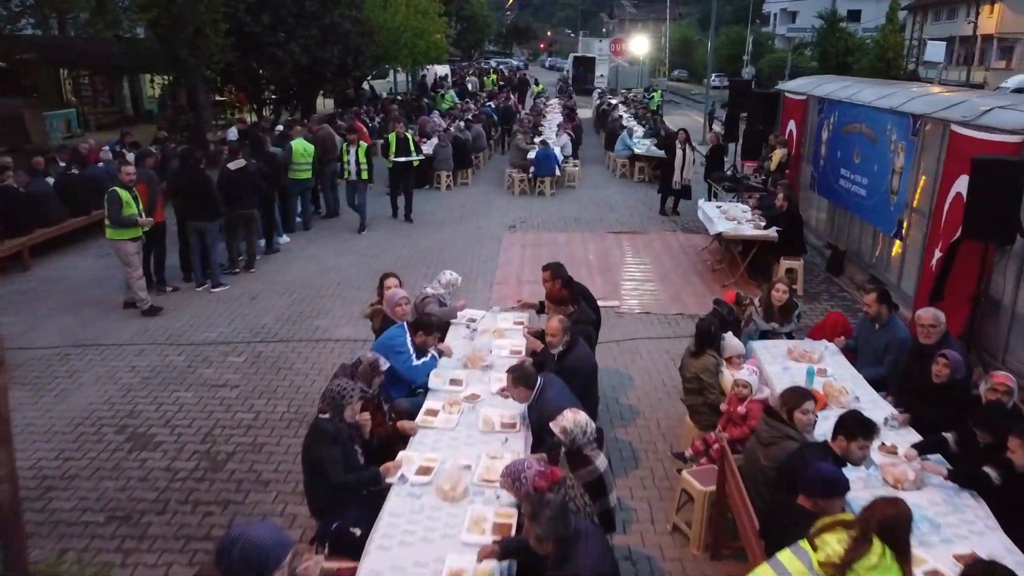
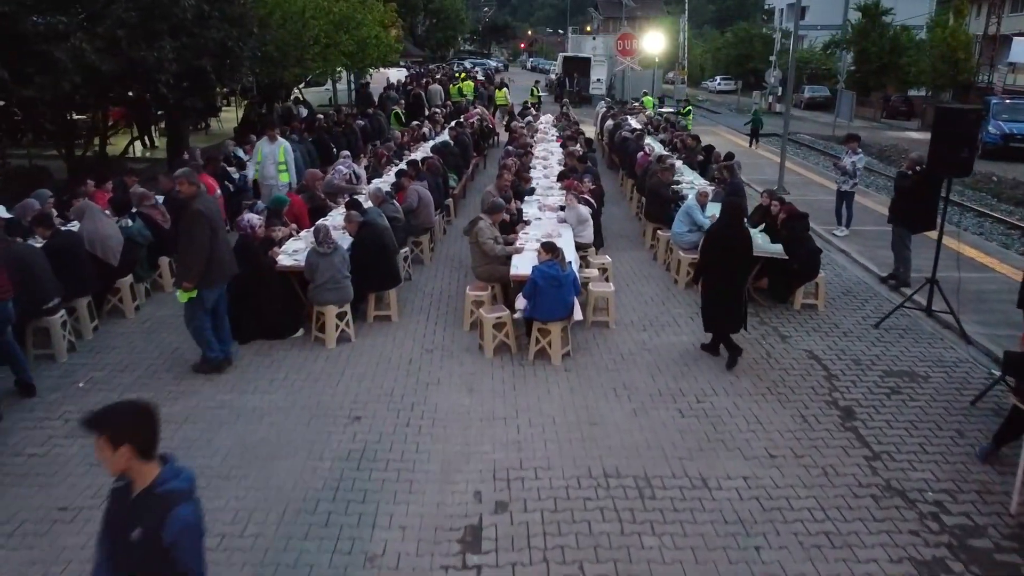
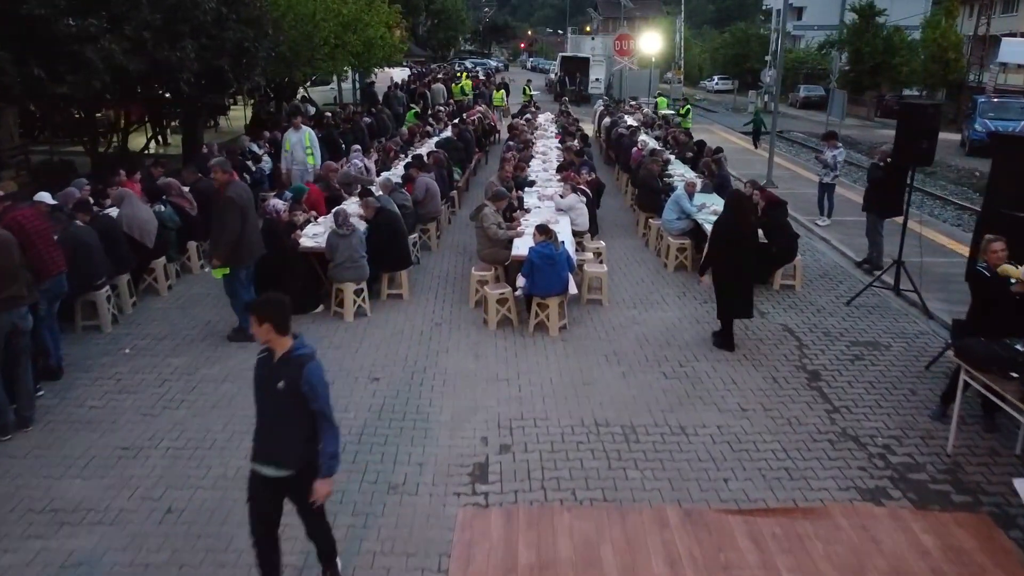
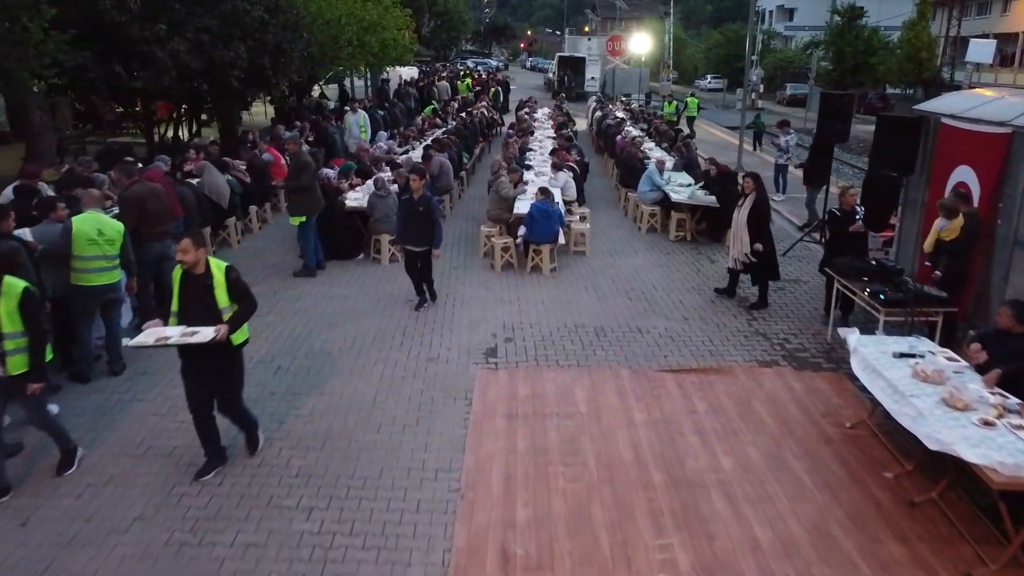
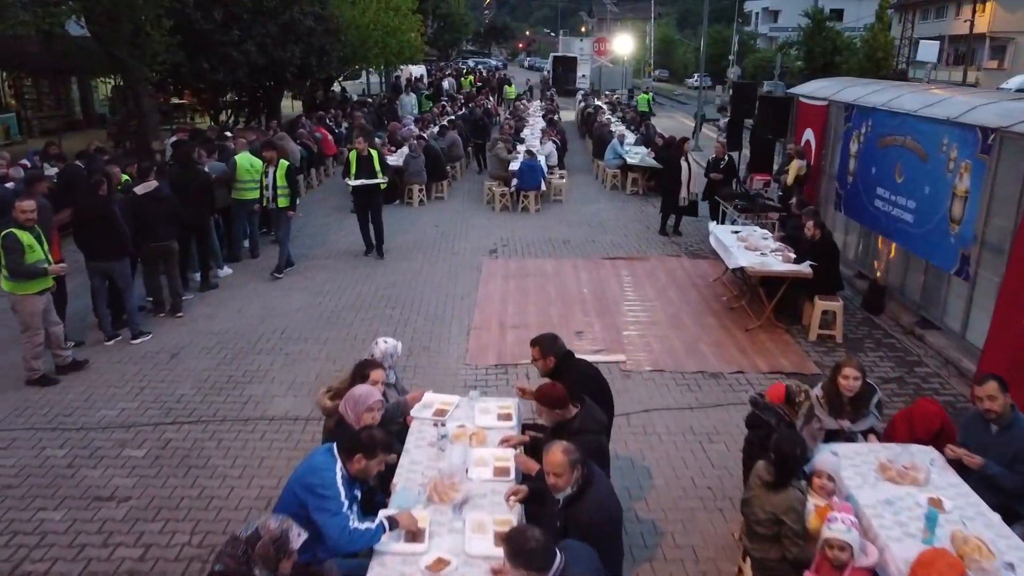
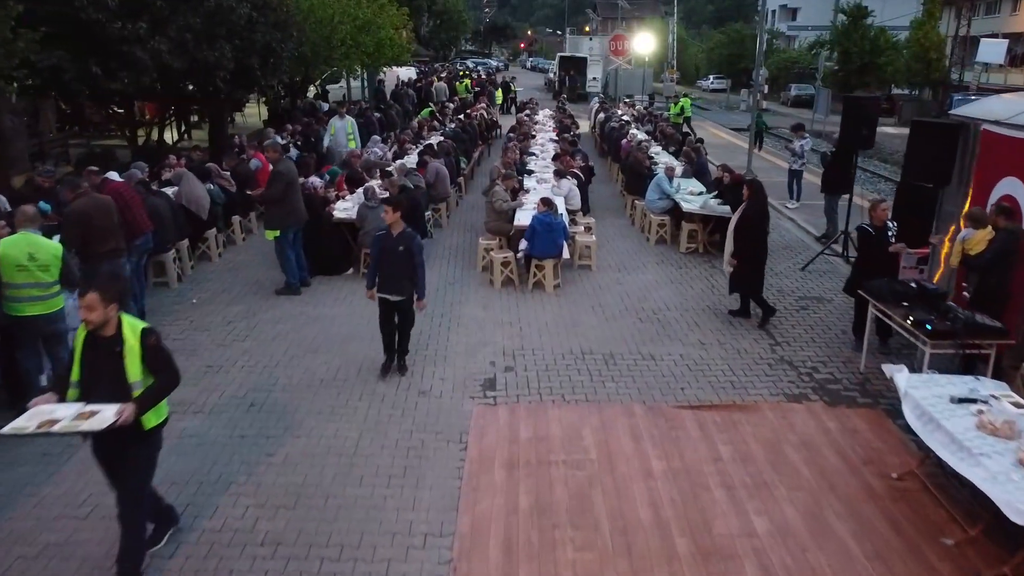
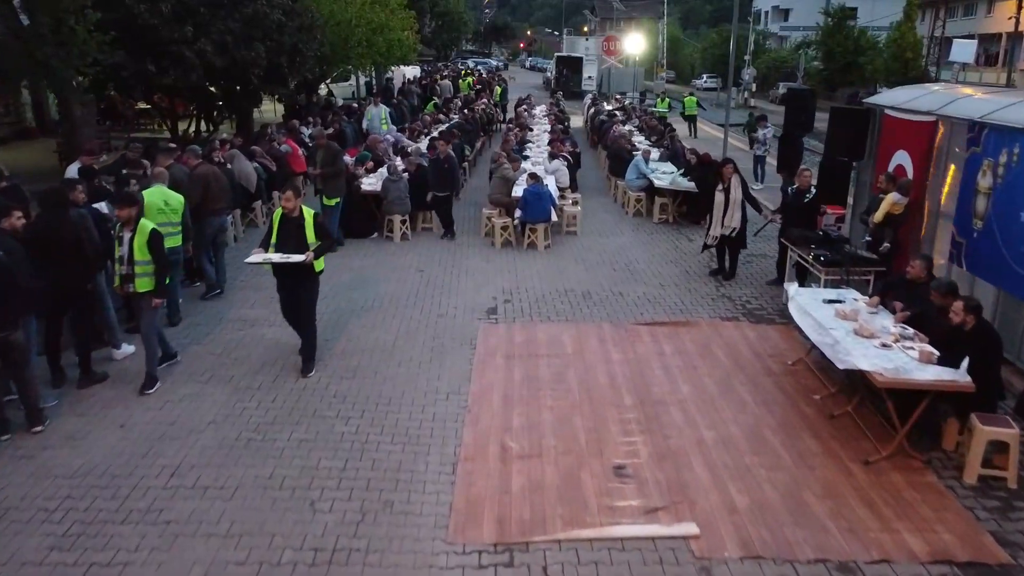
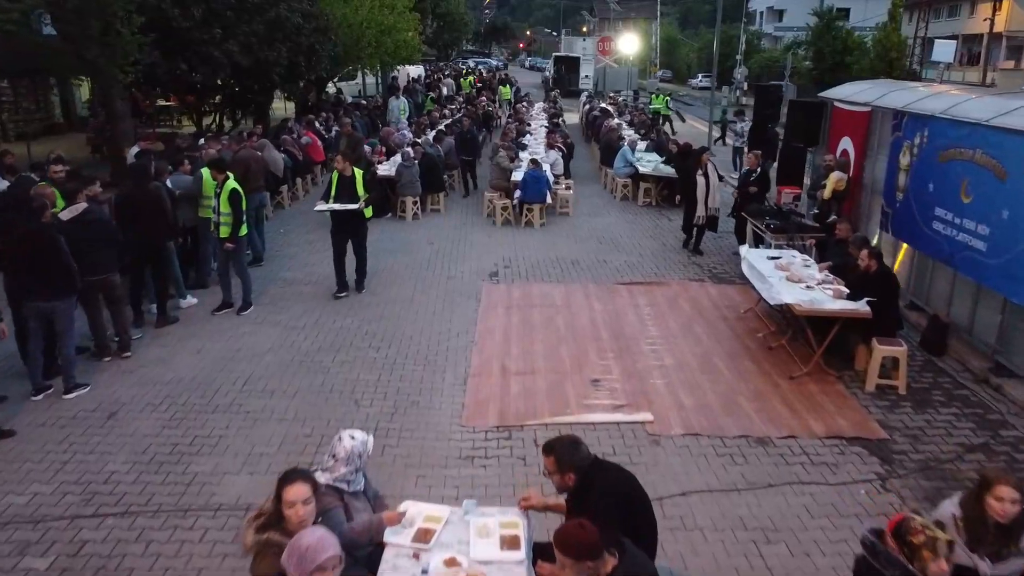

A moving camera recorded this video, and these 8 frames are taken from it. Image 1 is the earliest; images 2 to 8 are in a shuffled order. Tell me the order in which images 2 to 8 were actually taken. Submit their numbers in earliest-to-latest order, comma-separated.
5, 8, 7, 4, 6, 3, 2
